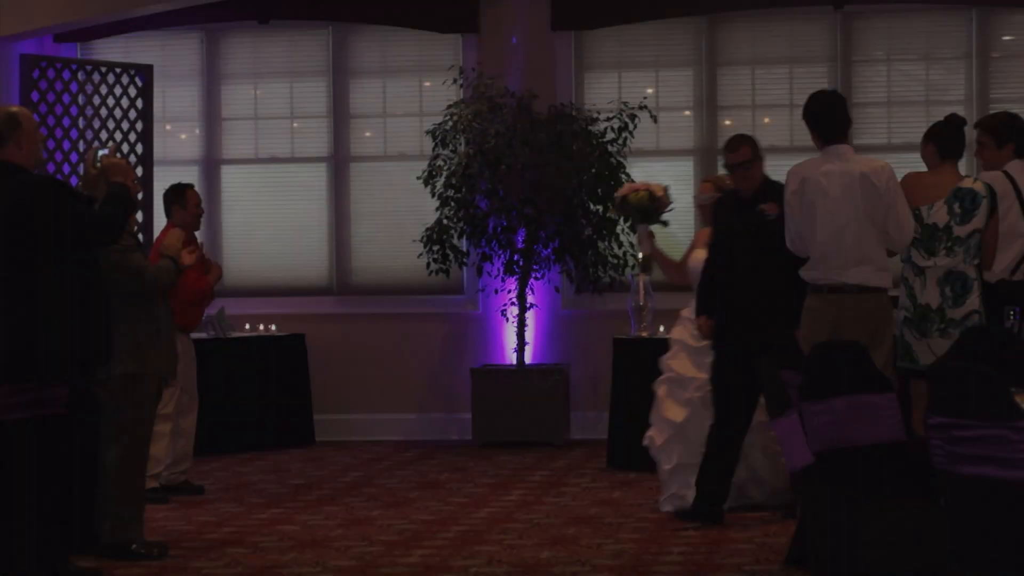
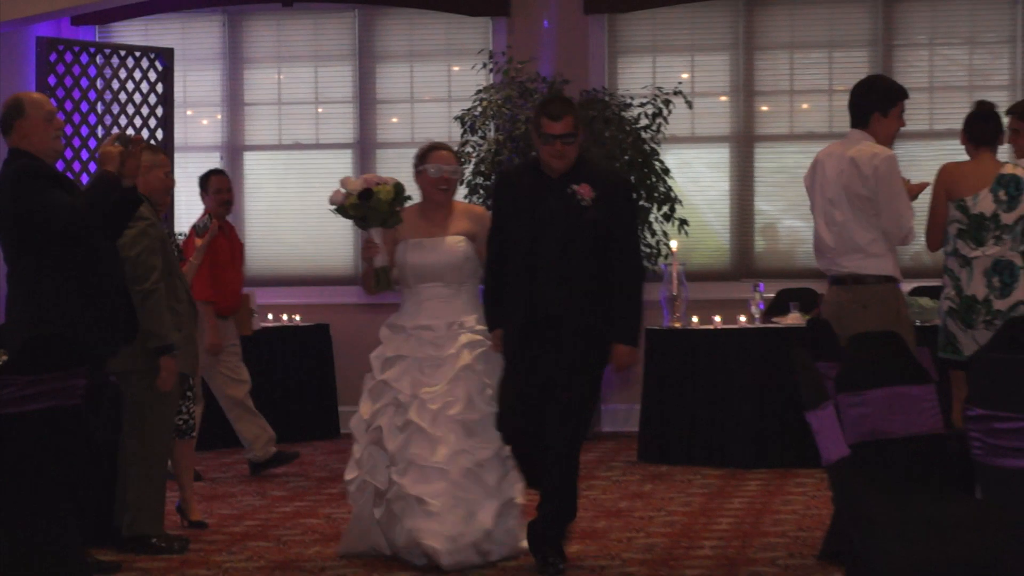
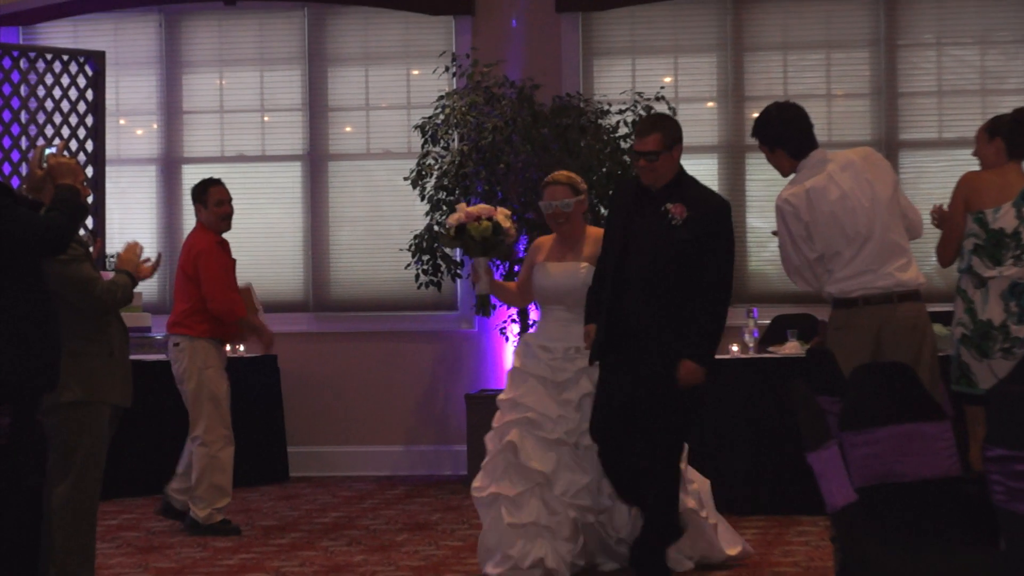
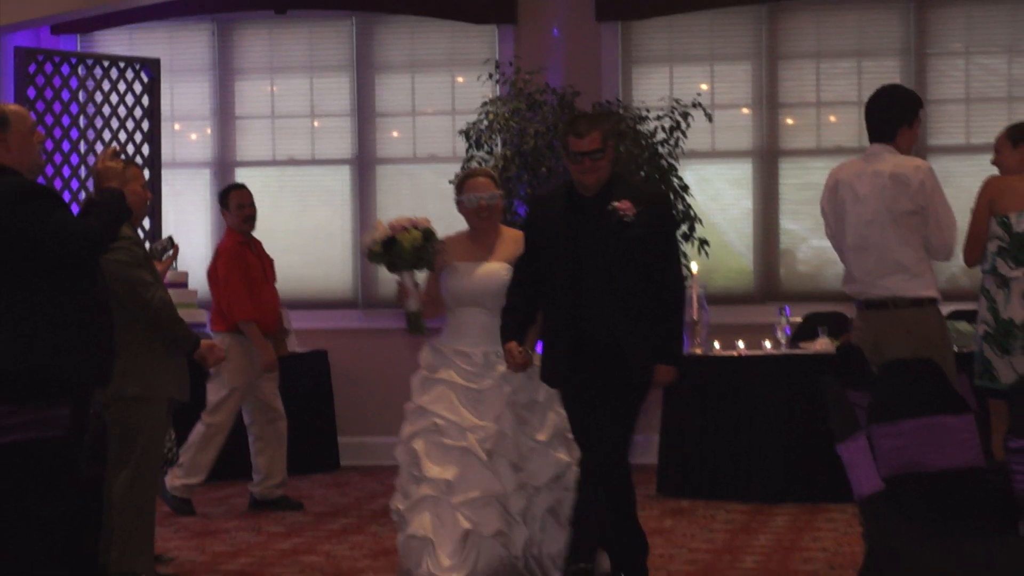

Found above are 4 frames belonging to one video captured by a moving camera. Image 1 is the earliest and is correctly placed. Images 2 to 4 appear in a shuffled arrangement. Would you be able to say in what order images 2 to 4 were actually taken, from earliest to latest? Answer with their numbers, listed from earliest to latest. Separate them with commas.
3, 4, 2
